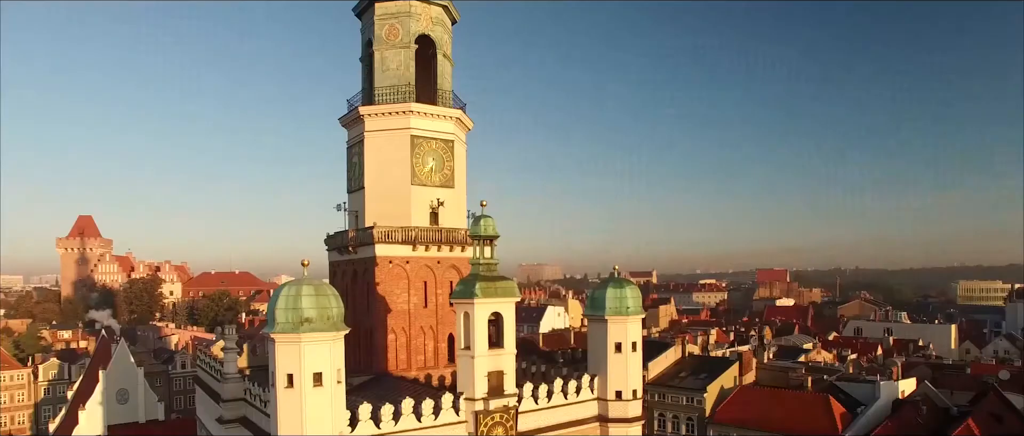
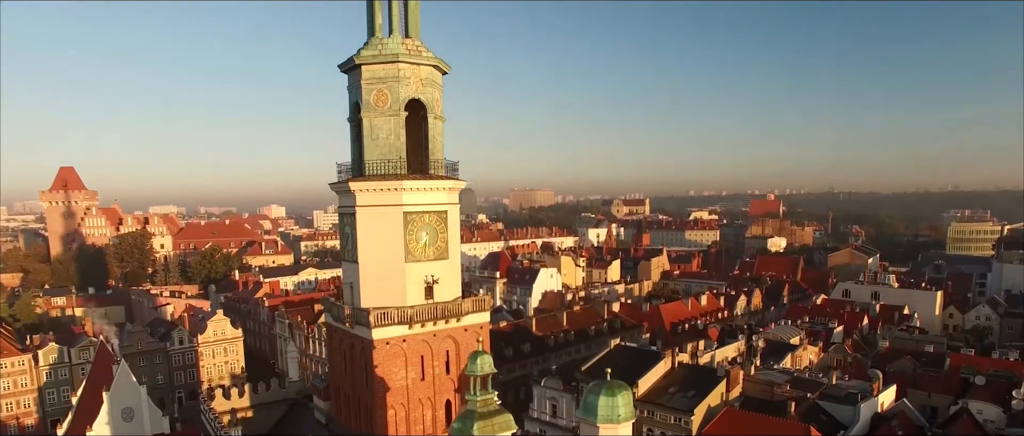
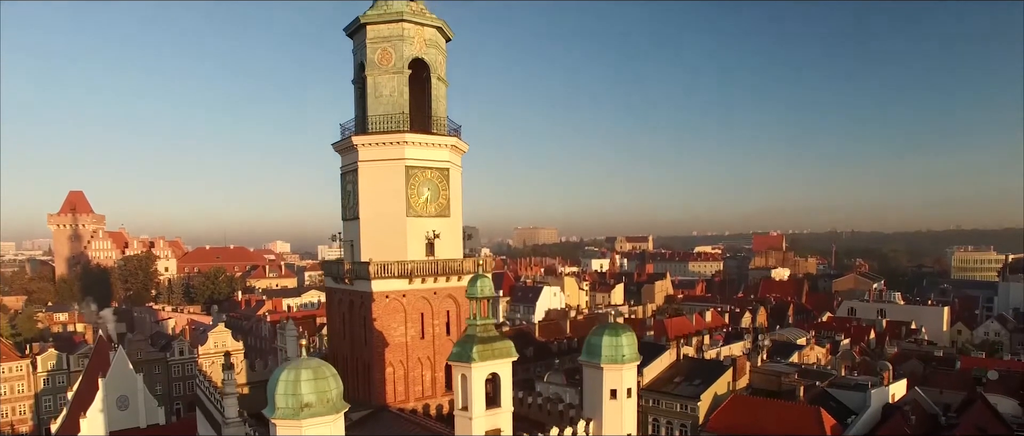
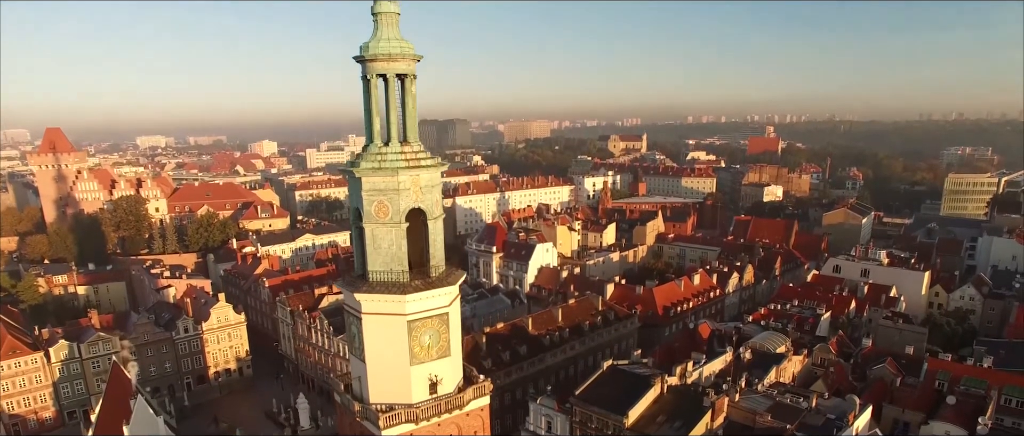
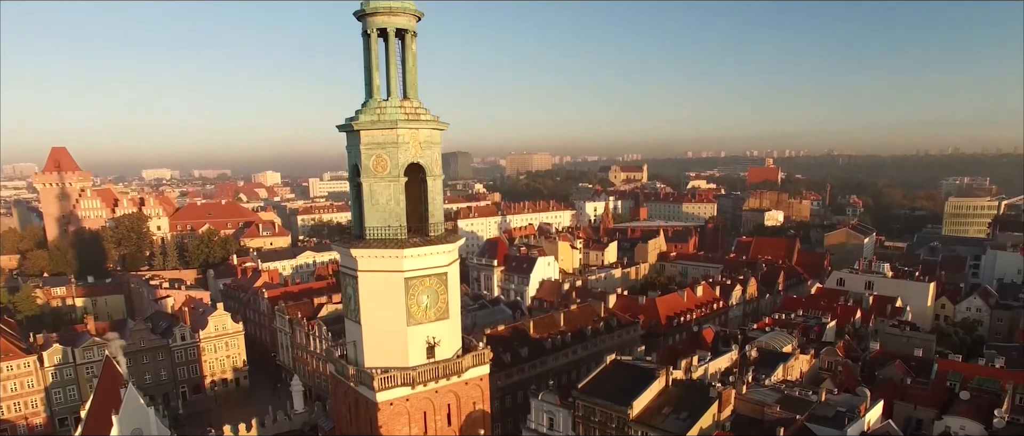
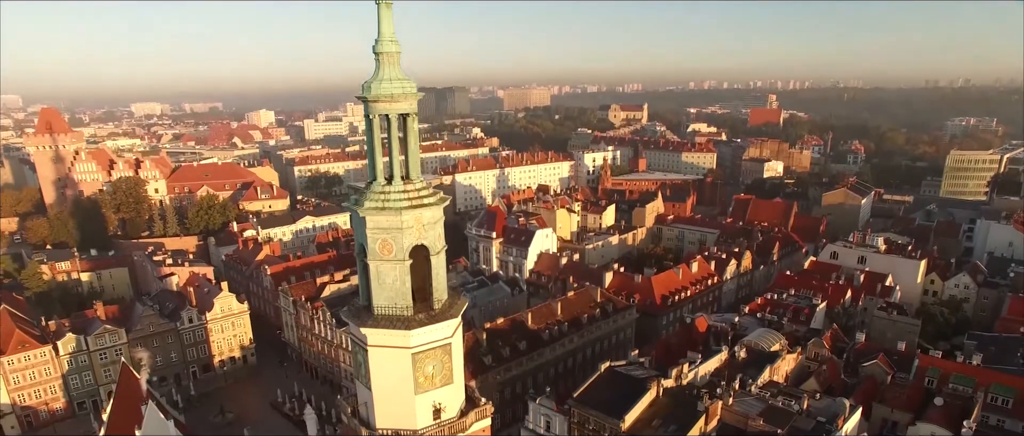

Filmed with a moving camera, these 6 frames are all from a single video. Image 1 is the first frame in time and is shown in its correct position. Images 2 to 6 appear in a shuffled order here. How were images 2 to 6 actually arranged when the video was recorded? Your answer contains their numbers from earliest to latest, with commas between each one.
3, 2, 5, 4, 6
